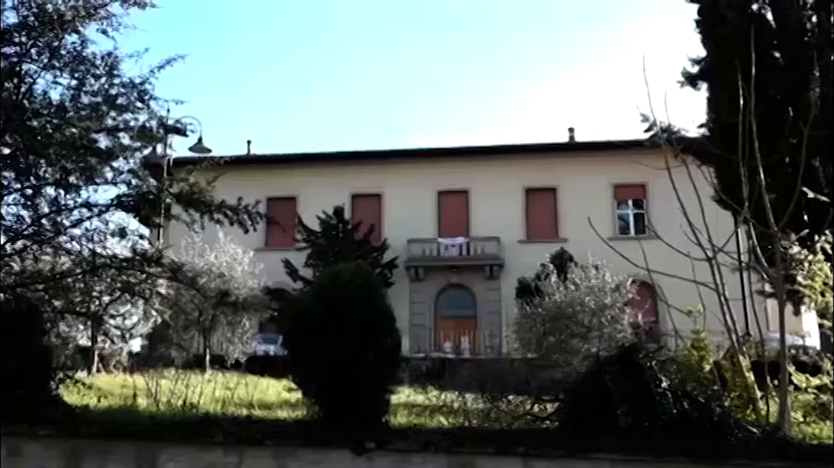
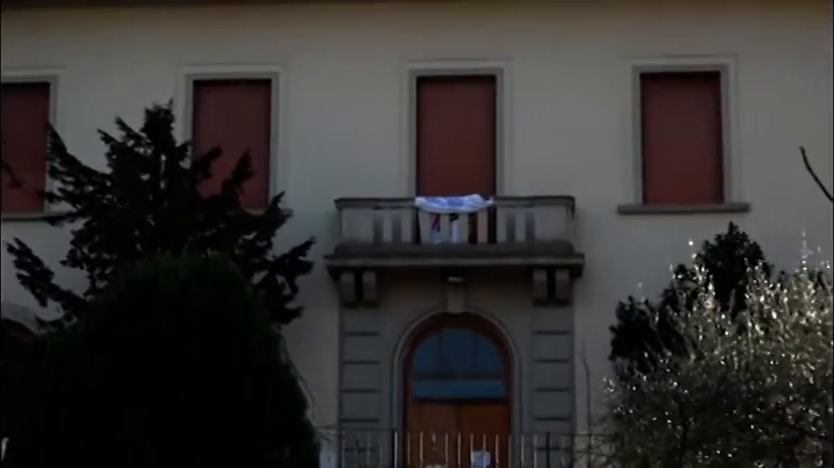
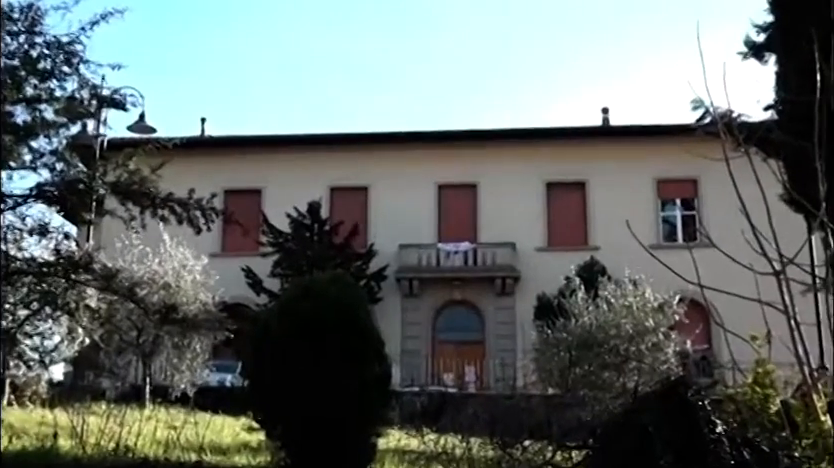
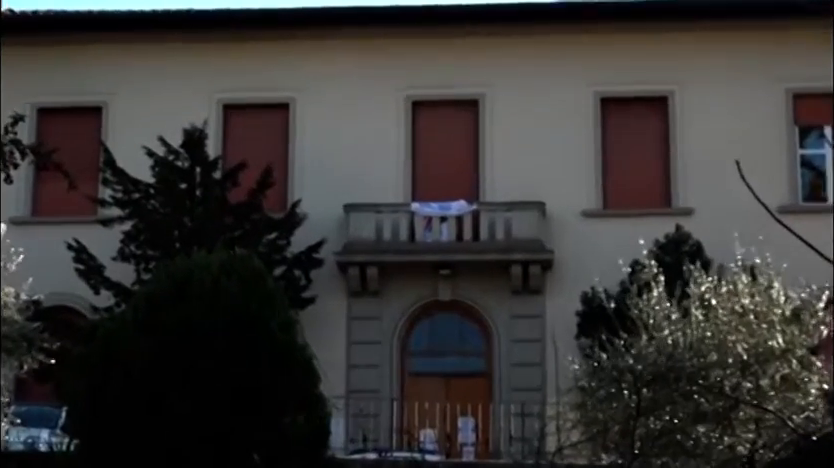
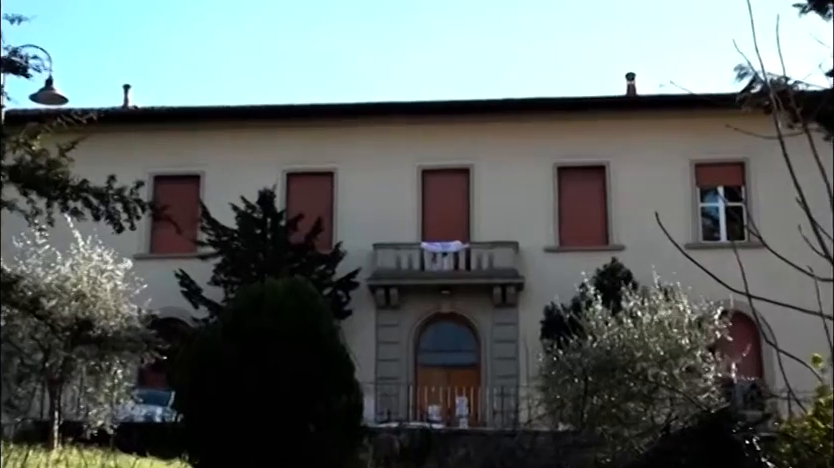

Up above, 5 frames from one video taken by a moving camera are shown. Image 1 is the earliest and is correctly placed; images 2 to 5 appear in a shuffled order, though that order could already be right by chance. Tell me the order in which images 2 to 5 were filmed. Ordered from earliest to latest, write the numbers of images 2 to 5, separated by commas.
3, 5, 4, 2
